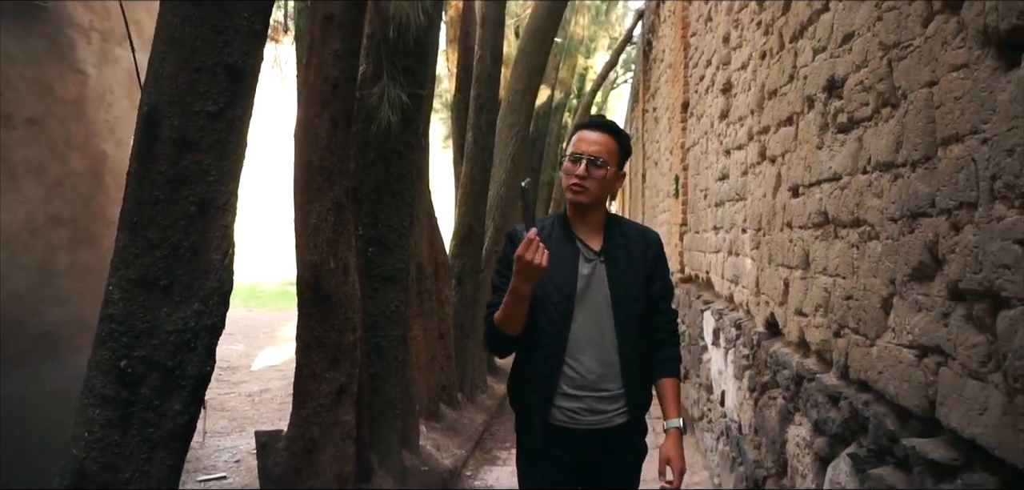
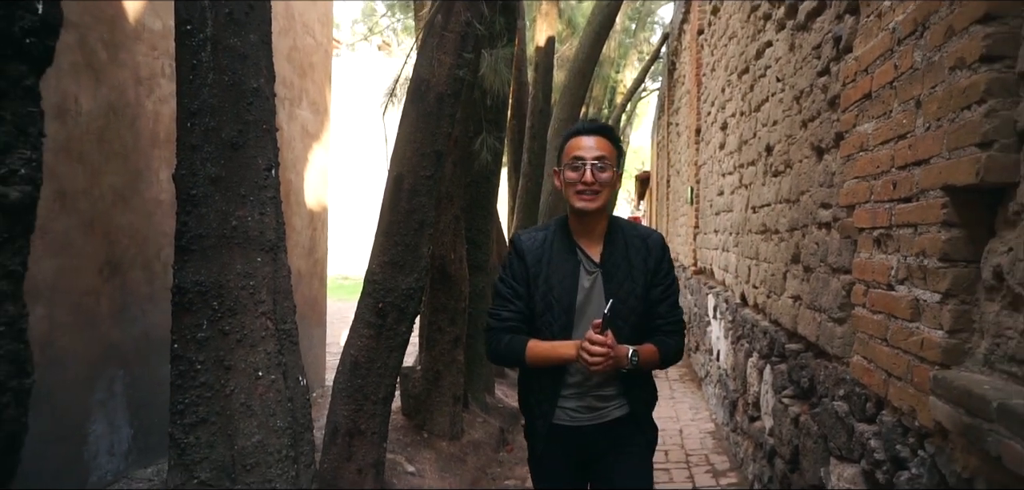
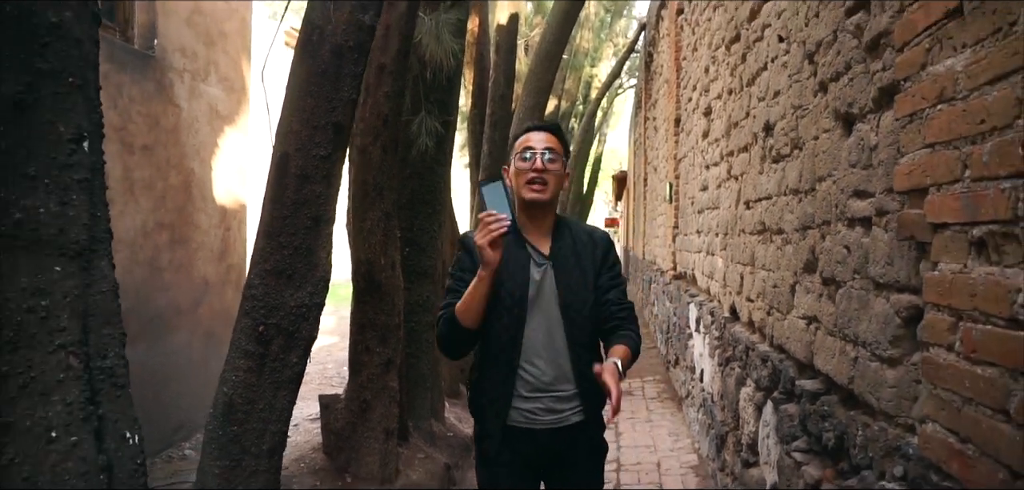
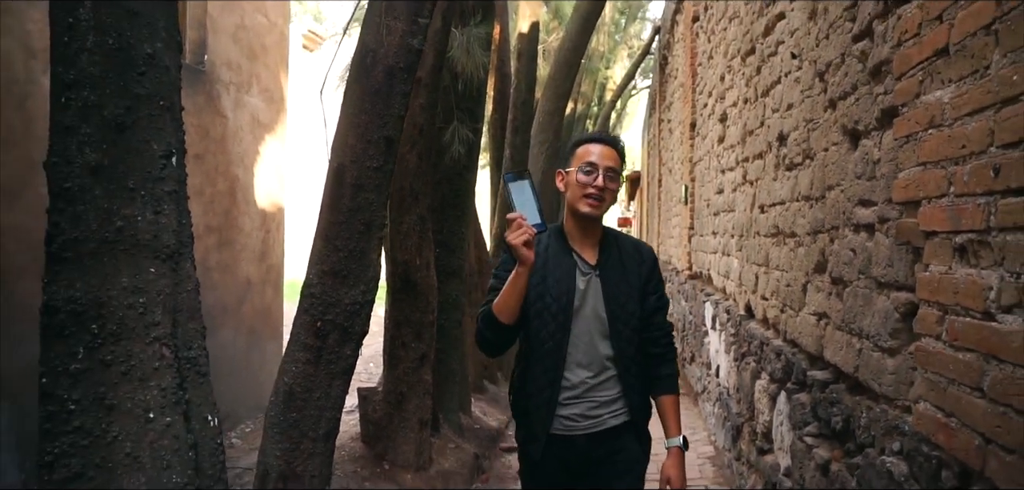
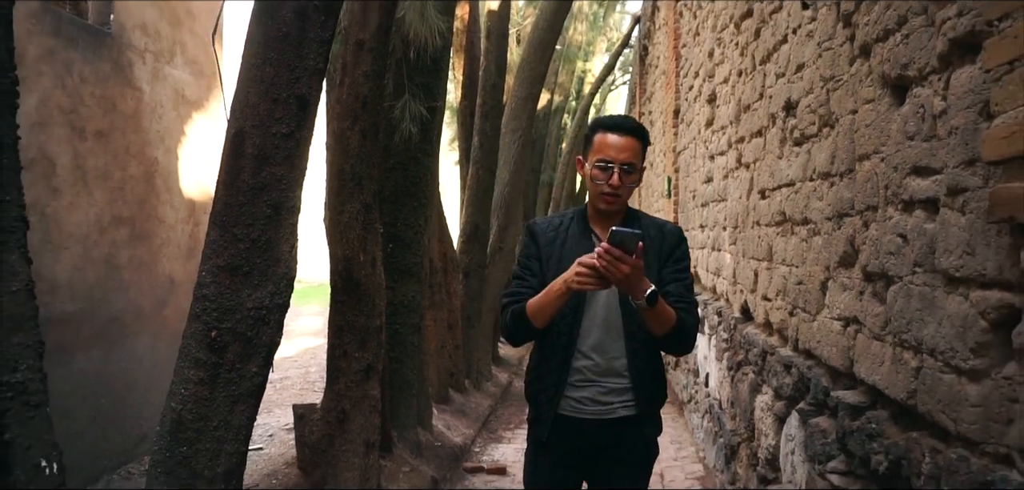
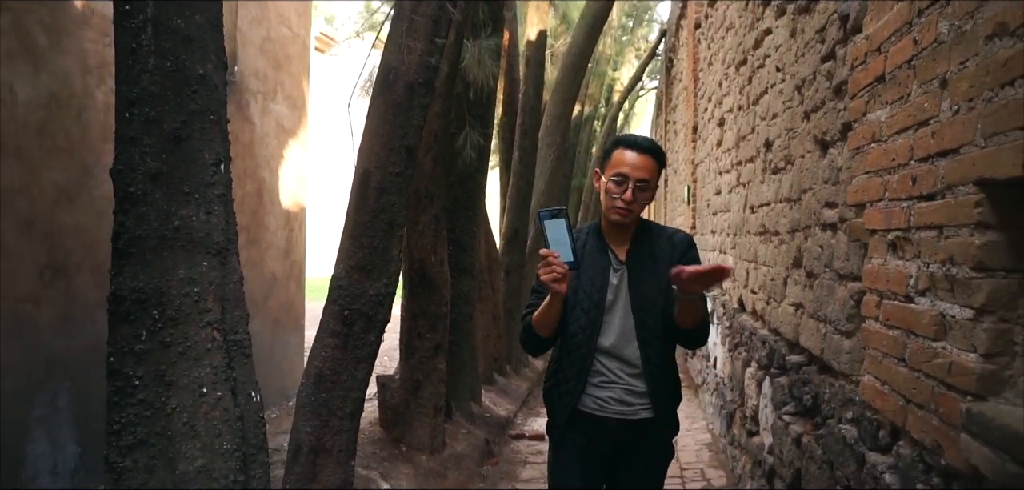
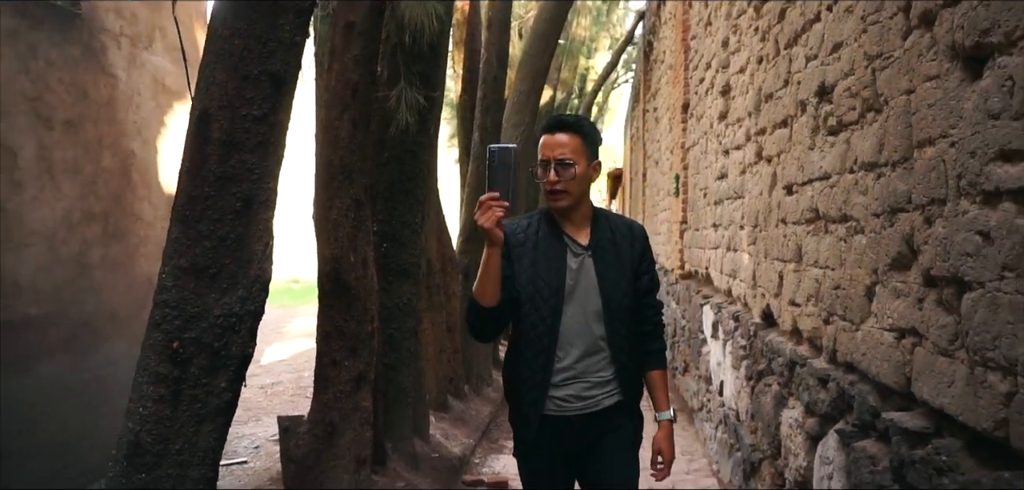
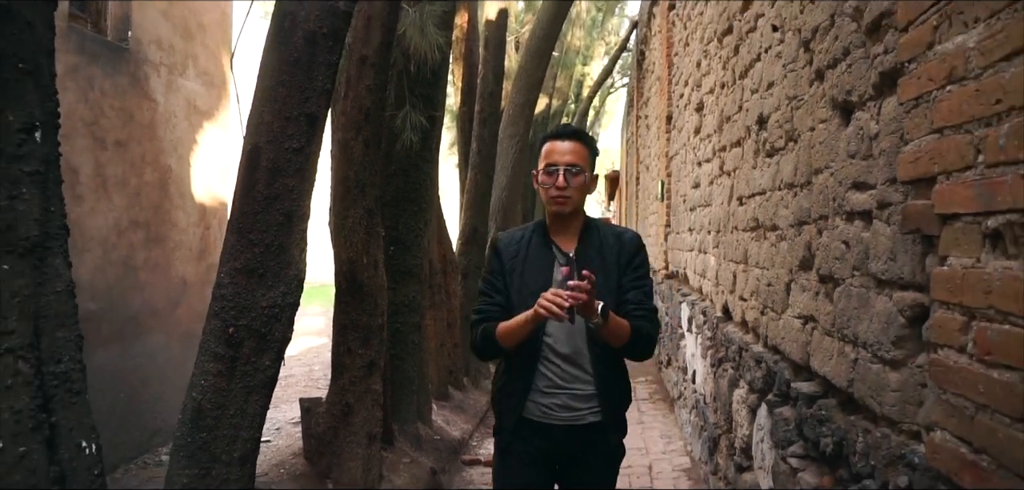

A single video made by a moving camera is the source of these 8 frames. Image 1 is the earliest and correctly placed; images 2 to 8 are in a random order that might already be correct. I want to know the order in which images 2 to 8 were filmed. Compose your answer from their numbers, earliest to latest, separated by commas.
7, 5, 8, 3, 4, 6, 2
